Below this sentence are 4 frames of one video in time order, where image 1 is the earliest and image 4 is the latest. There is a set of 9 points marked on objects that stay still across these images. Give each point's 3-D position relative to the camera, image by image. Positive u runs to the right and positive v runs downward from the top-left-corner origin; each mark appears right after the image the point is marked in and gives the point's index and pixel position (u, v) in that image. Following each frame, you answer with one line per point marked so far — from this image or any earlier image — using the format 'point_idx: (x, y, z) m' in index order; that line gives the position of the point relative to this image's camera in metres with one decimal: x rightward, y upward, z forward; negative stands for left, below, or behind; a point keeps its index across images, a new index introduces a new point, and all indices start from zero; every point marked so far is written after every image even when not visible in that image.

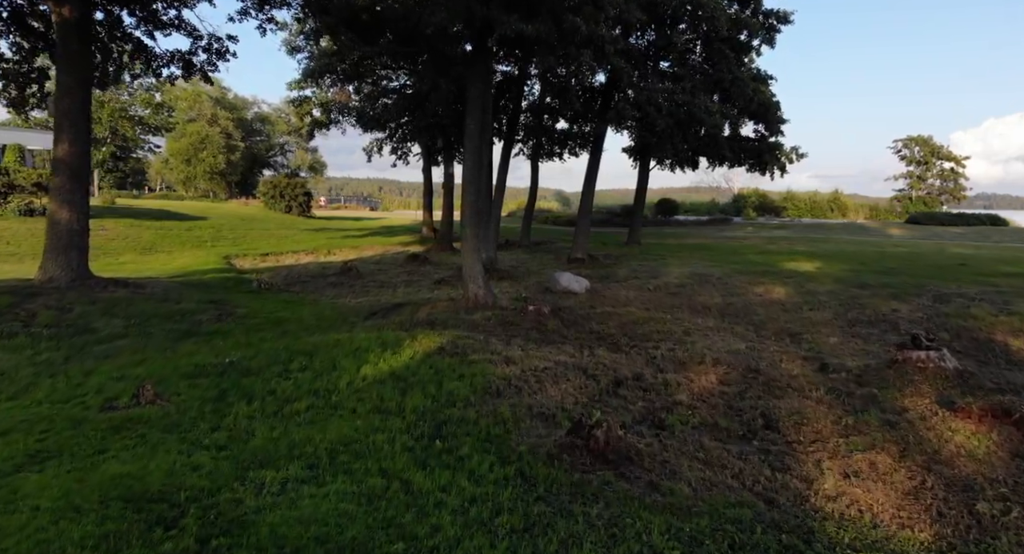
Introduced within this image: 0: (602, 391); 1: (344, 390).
0: (+0.8, -1.1, +5.9) m
1: (-1.5, -1.0, +5.7) m
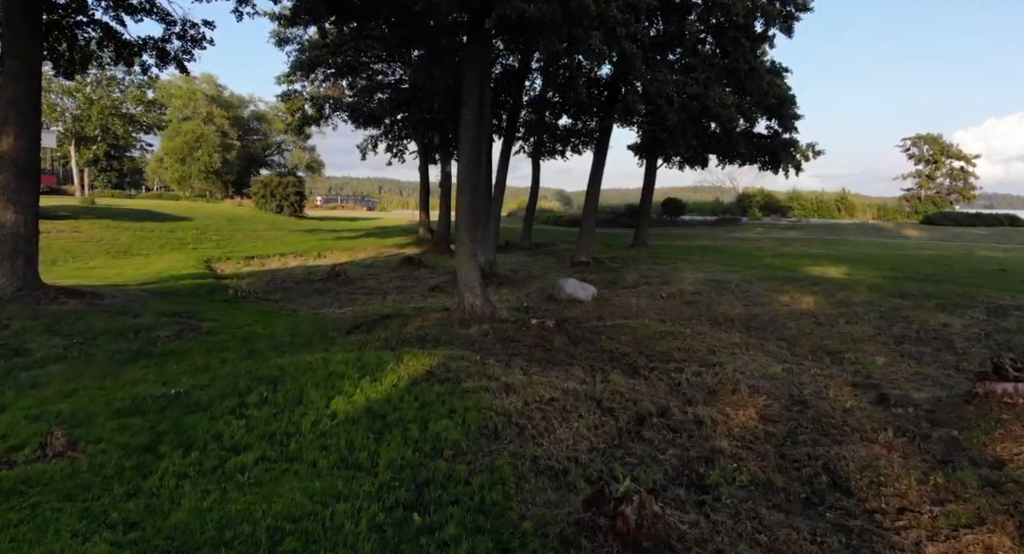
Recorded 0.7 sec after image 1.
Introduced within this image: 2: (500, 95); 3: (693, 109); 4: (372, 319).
0: (+0.8, -1.2, +4.9) m
1: (-1.5, -1.2, +4.6) m
2: (-0.4, +5.3, +18.6) m
3: (+4.0, +3.8, +14.1) m
4: (-2.0, -0.6, +9.2) m
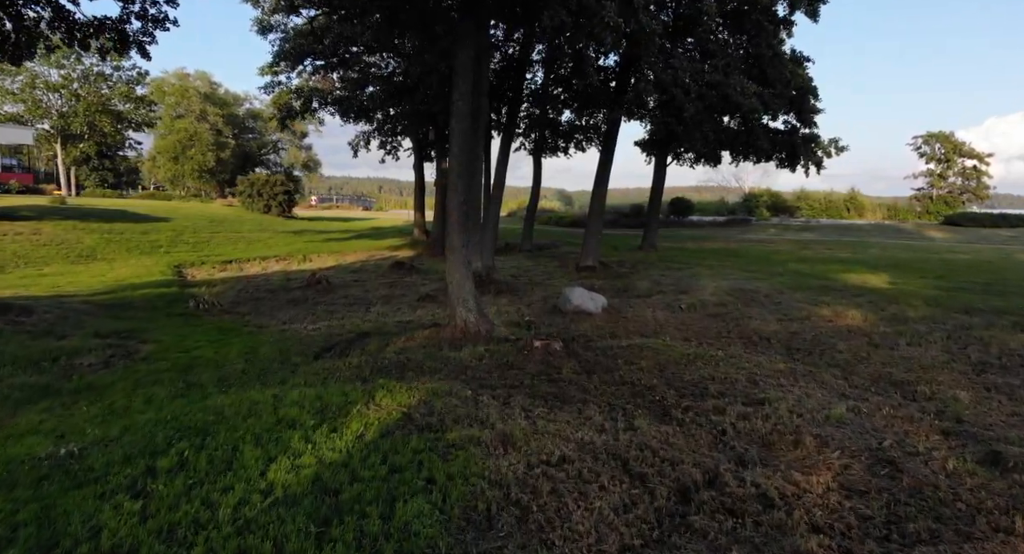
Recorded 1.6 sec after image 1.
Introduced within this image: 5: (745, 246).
0: (+0.8, -1.3, +3.5) m
1: (-1.5, -1.3, +3.3) m
2: (-0.4, +5.2, +17.3) m
3: (+4.0, +3.6, +12.8) m
4: (-2.1, -0.8, +7.9) m
5: (+7.1, +0.9, +19.4) m
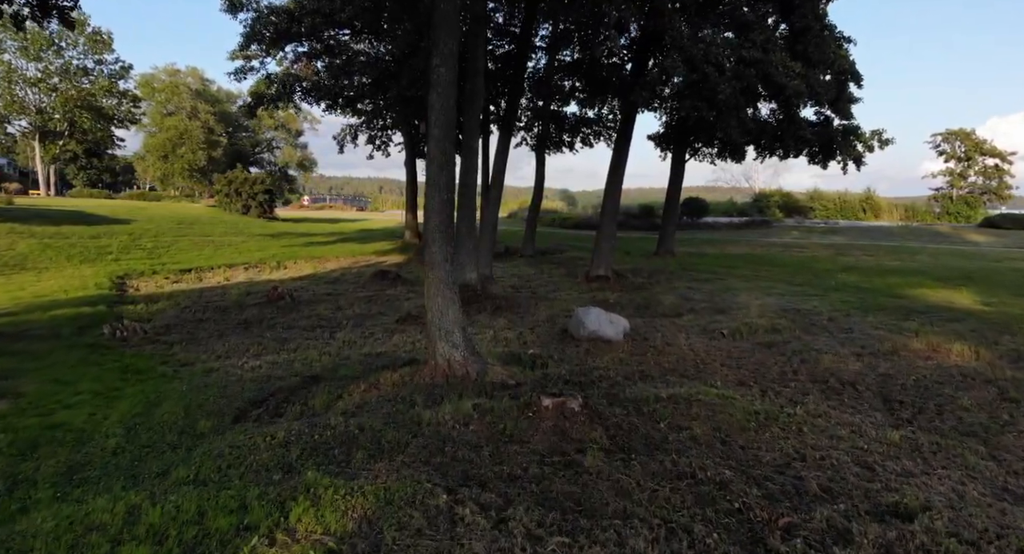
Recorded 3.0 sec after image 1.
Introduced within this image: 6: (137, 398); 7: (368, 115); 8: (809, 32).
0: (+0.8, -1.6, +1.5) m
1: (-1.5, -1.5, +1.3) m
2: (-0.4, +4.9, +15.2) m
3: (+4.0, +3.4, +10.7) m
4: (-2.1, -1.0, +5.9) m
5: (+7.1, +0.7, +17.4) m
6: (-3.2, -1.0, +5.4) m
7: (-4.4, +5.0, +19.5) m
8: (+5.6, +4.6, +12.0) m
